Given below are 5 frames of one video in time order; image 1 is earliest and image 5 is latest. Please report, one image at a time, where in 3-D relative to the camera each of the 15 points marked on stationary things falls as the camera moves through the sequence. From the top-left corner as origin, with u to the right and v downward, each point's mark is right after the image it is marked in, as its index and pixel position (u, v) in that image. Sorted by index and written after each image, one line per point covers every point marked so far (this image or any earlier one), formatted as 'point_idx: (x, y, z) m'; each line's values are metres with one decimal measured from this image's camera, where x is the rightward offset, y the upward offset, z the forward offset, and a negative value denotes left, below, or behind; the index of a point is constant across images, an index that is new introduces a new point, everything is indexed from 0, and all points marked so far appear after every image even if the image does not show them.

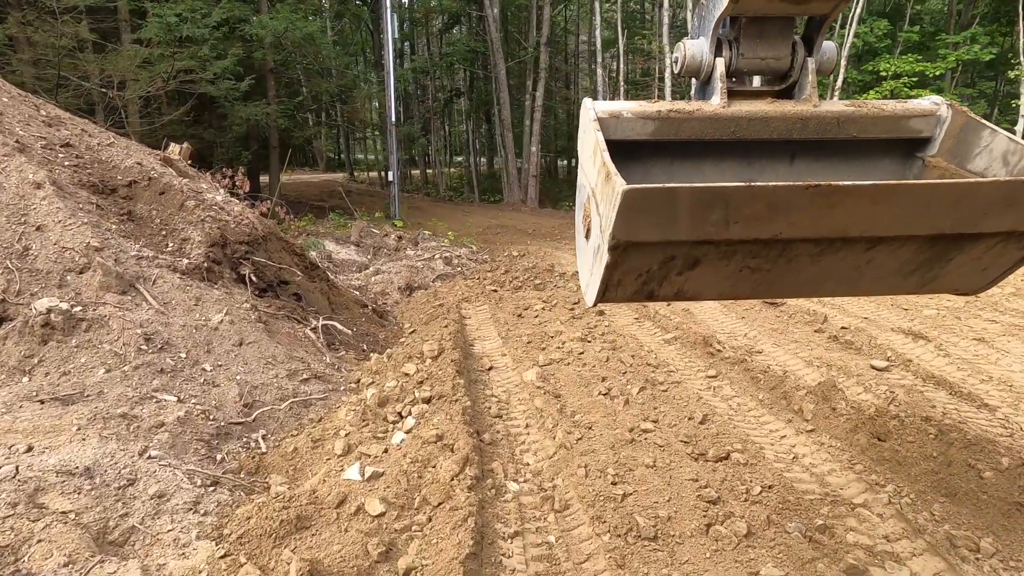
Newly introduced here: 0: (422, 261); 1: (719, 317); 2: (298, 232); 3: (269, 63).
0: (-1.8, +0.6, +10.7) m
1: (+2.4, -0.3, +6.2) m
2: (-5.3, +1.4, +13.5) m
3: (-6.8, +6.3, +15.2) m
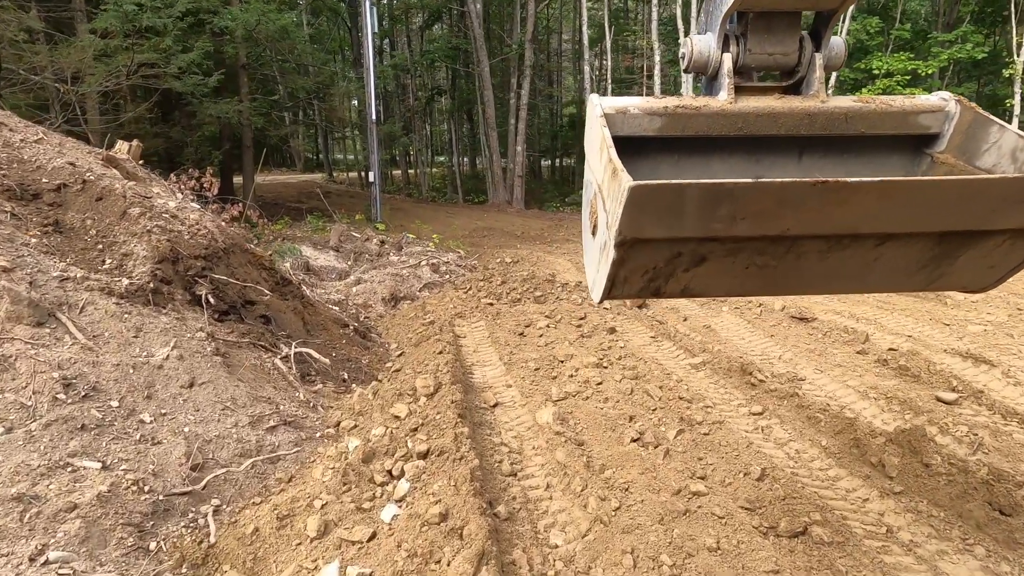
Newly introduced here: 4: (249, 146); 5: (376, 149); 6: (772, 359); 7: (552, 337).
0: (-1.9, +0.4, +9.9) m
1: (+2.4, -0.5, +5.5) m
2: (-5.5, +1.2, +12.6) m
3: (-7.2, +6.1, +14.3) m
4: (-7.4, +4.0, +15.3) m
5: (-3.7, +3.8, +14.8) m
6: (+2.3, -0.6, +4.7) m
7: (+0.4, -0.5, +5.6) m
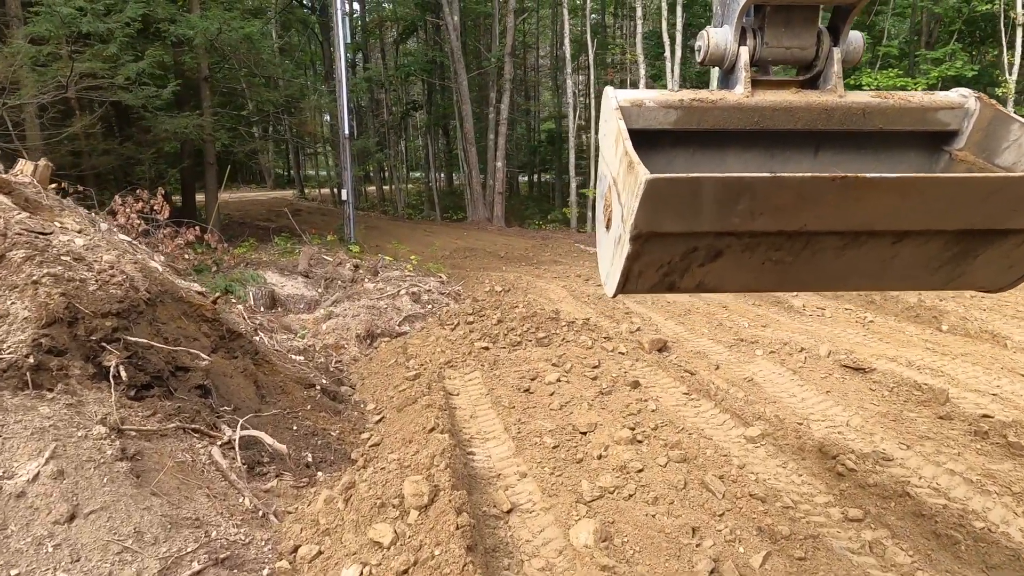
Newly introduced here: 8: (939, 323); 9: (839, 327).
0: (-2.1, -0.2, +8.8) m
1: (+2.4, -0.9, +4.6) m
2: (-5.8, +0.5, +11.4) m
3: (-7.6, +5.4, +13.1) m
4: (-7.8, +3.3, +14.0) m
5: (-4.1, +3.1, +13.7) m
6: (+2.3, -1.0, +3.8) m
7: (+0.4, -0.9, +4.6) m
8: (+5.0, -0.4, +6.3) m
9: (+3.9, -0.5, +6.5) m
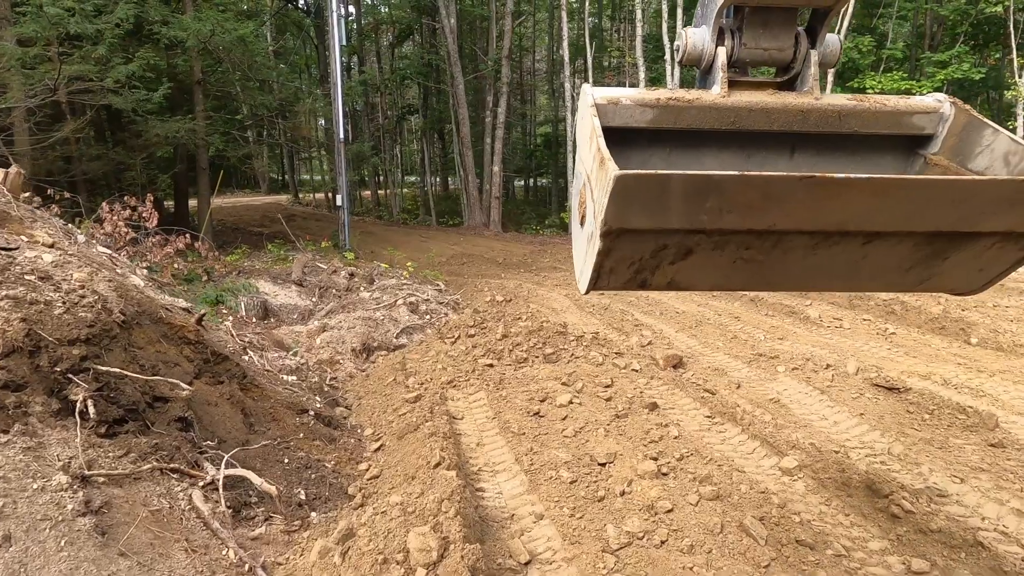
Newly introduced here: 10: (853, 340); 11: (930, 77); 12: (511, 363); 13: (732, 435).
0: (-2.0, -0.3, +8.5) m
1: (+2.5, -1.0, +4.3) m
2: (-5.8, +0.3, +11.0) m
3: (-7.6, +5.1, +12.8) m
4: (-7.8, +3.0, +13.7) m
5: (-4.2, +2.9, +13.4) m
6: (+2.4, -1.1, +3.5) m
7: (+0.5, -1.0, +4.3) m
8: (+5.1, -0.5, +6.0) m
9: (+4.0, -0.6, +6.2) m
10: (+3.9, -0.6, +6.2) m
11: (+11.9, +6.1, +15.5) m
12: (0.0, -0.8, +5.5) m
13: (+1.6, -1.1, +4.0) m
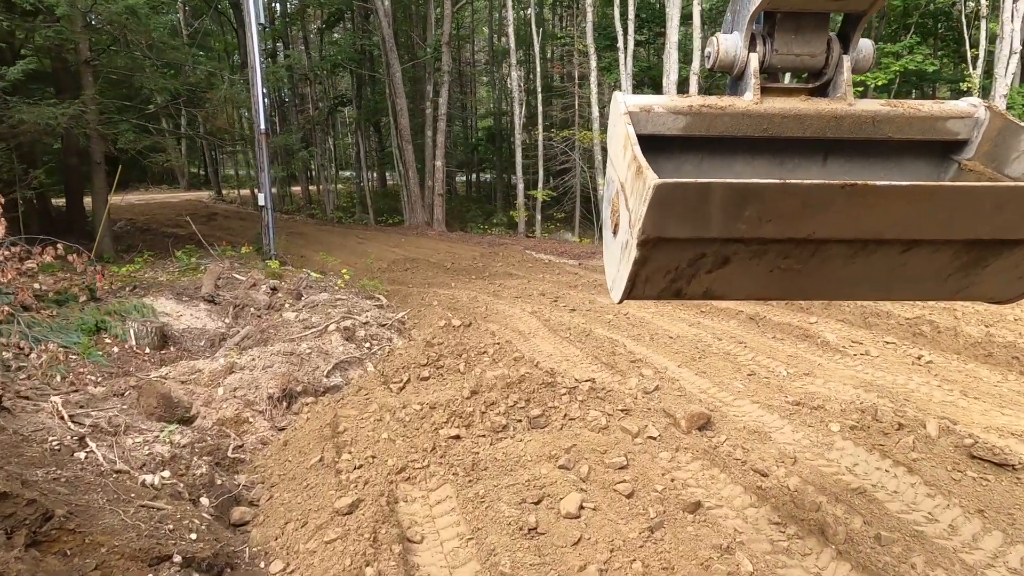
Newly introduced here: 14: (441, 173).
0: (-2.6, -0.7, +6.8) m
1: (+2.4, -1.3, +3.1) m
2: (-6.6, -0.1, +8.9) m
3: (-8.6, +4.7, +10.4) m
4: (-8.9, +2.6, +11.3) m
5: (-5.3, +2.6, +11.4) m
6: (+2.4, -1.4, +2.3) m
7: (+0.5, -1.4, +2.9) m
8: (+4.8, -0.7, +5.1) m
9: (+3.7, -0.8, +5.2) m
10: (+3.6, -0.8, +5.1) m
11: (+10.5, +6.1, +15.2) m
12: (-0.2, -1.1, +4.0) m
13: (+1.6, -1.4, +2.7) m
14: (-2.3, +3.9, +18.5) m
